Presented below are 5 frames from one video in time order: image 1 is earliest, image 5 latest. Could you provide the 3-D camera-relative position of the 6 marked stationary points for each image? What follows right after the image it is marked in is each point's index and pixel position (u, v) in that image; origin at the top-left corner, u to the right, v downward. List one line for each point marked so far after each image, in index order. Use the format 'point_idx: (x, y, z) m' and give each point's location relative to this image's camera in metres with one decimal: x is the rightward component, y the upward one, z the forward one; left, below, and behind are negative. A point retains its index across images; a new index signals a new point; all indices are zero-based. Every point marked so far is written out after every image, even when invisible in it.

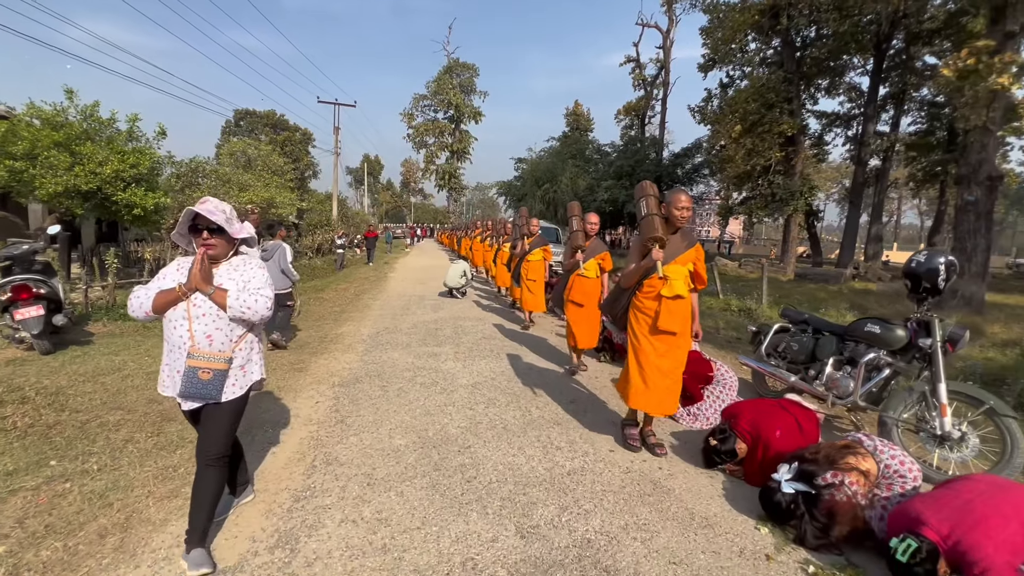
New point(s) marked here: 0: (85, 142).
0: (-7.8, +2.7, +9.5) m
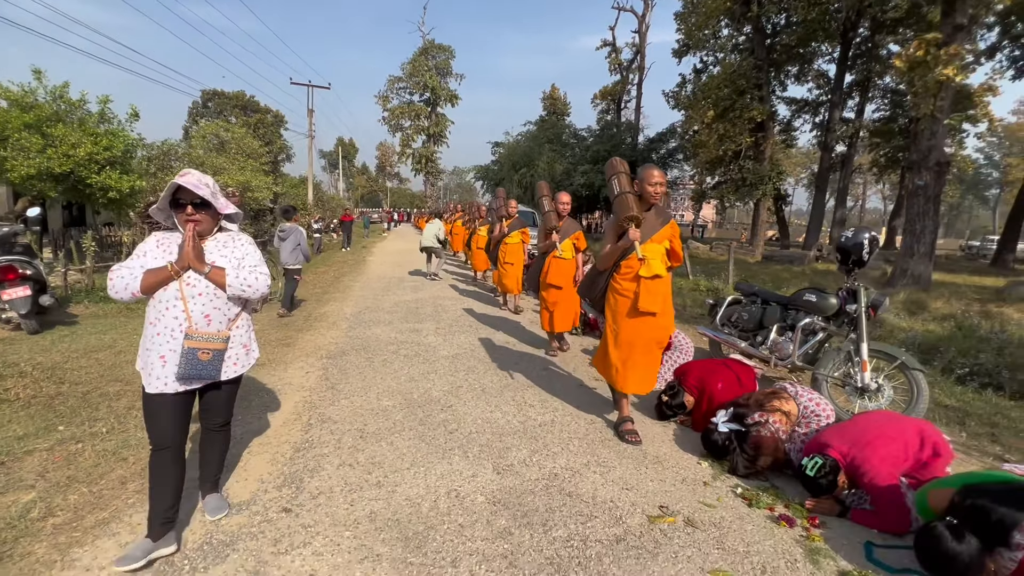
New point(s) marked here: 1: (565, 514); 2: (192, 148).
0: (-8.3, +3.0, +9.5) m
1: (+0.3, -1.1, +2.5) m
2: (-9.0, +4.0, +14.6) m
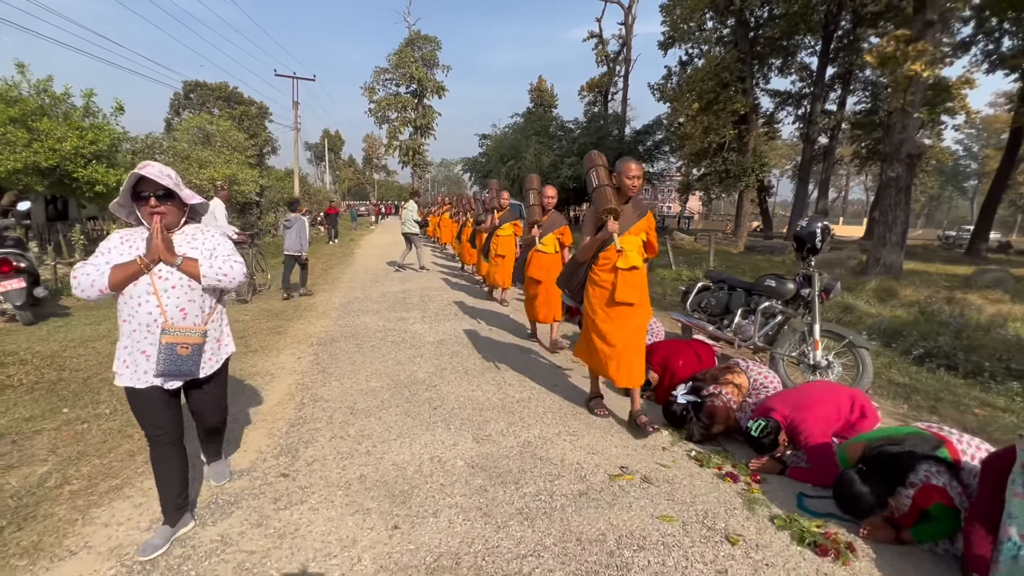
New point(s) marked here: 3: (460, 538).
0: (-8.6, +3.1, +9.5) m
1: (+0.1, -1.0, +2.8) m
2: (-9.4, +4.1, +14.6) m
3: (-0.2, -1.1, +2.3) m
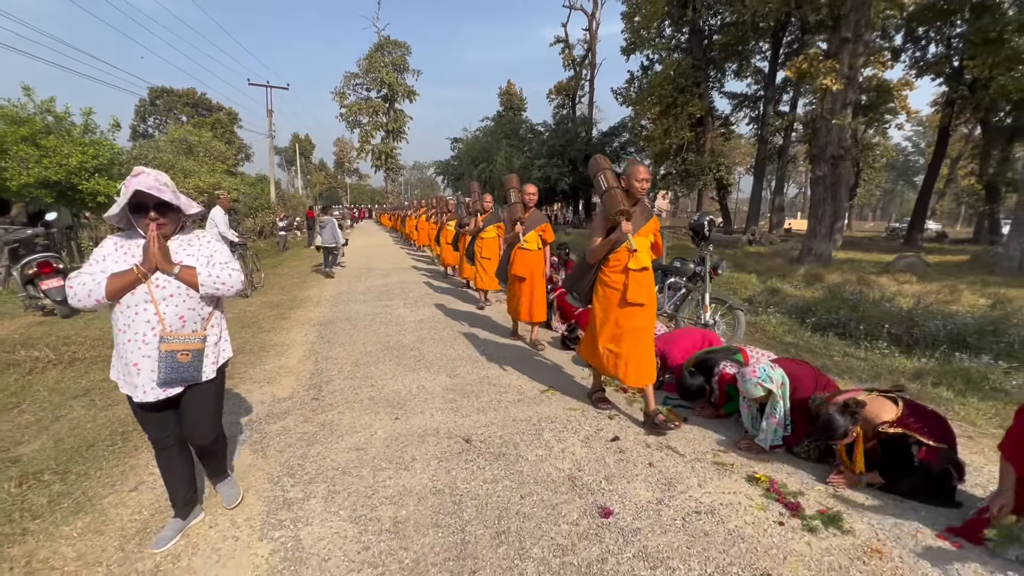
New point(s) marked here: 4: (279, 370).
0: (-9.3, +3.1, +10.5) m
1: (-0.2, -0.8, +4.1) m
2: (-10.3, +4.0, +15.5) m
3: (-0.5, -0.9, +3.6) m
4: (-2.2, -0.8, +4.9) m
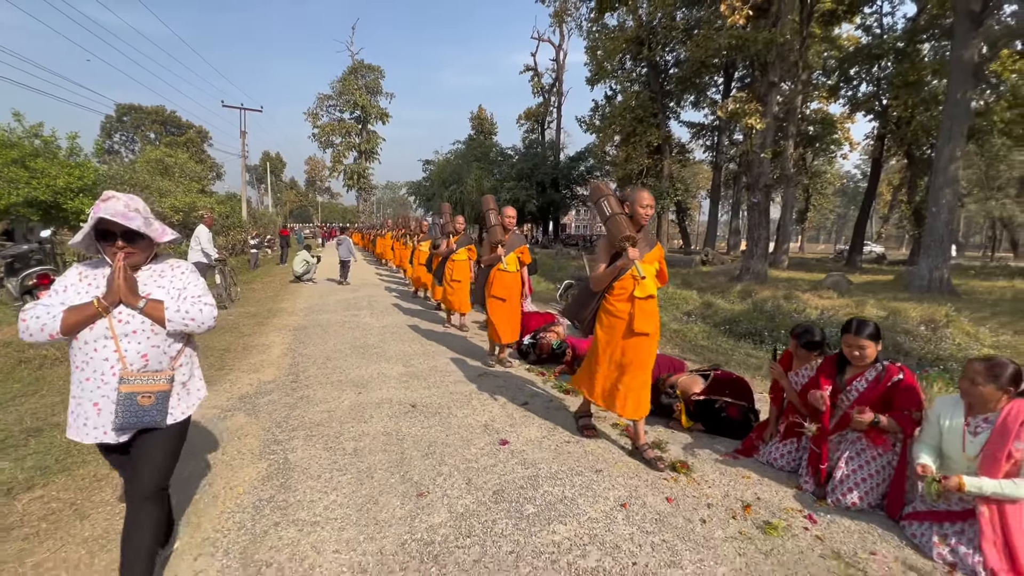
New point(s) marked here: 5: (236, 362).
0: (-10.2, +2.8, +11.2) m
1: (-0.8, -0.9, +5.2) m
2: (-11.5, +3.6, +16.2) m
3: (-1.1, -0.9, +4.6) m
4: (-2.8, -0.8, +5.8) m
5: (-3.1, -0.8, +5.9) m
